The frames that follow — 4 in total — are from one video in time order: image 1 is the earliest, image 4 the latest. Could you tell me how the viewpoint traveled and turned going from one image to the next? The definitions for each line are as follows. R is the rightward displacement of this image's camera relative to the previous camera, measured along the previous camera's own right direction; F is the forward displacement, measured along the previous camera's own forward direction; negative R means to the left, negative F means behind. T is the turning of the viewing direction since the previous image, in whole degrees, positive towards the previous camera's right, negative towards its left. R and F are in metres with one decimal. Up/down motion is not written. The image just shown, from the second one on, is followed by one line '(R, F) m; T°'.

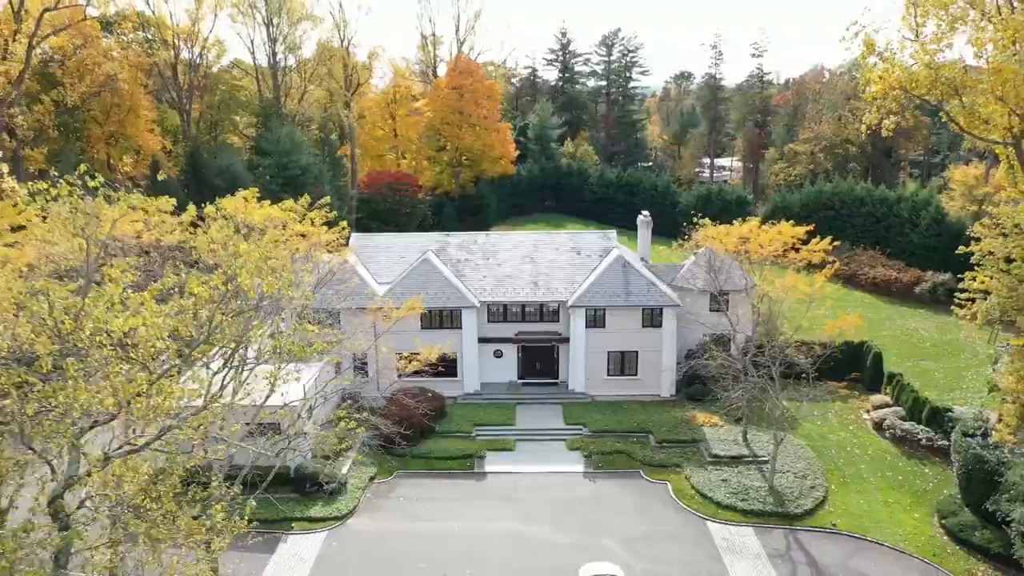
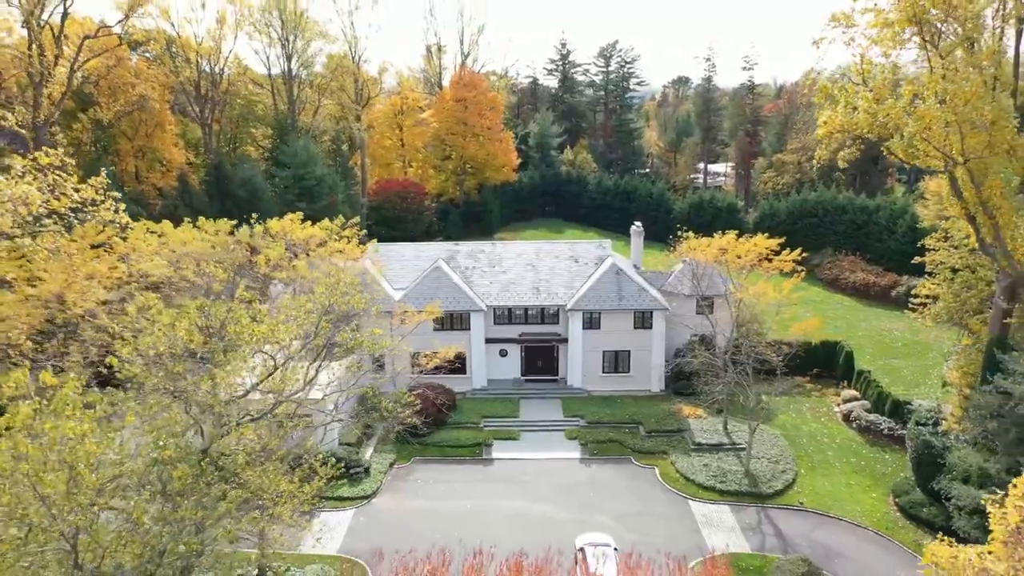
(-0.1, -3.1) m; 0°
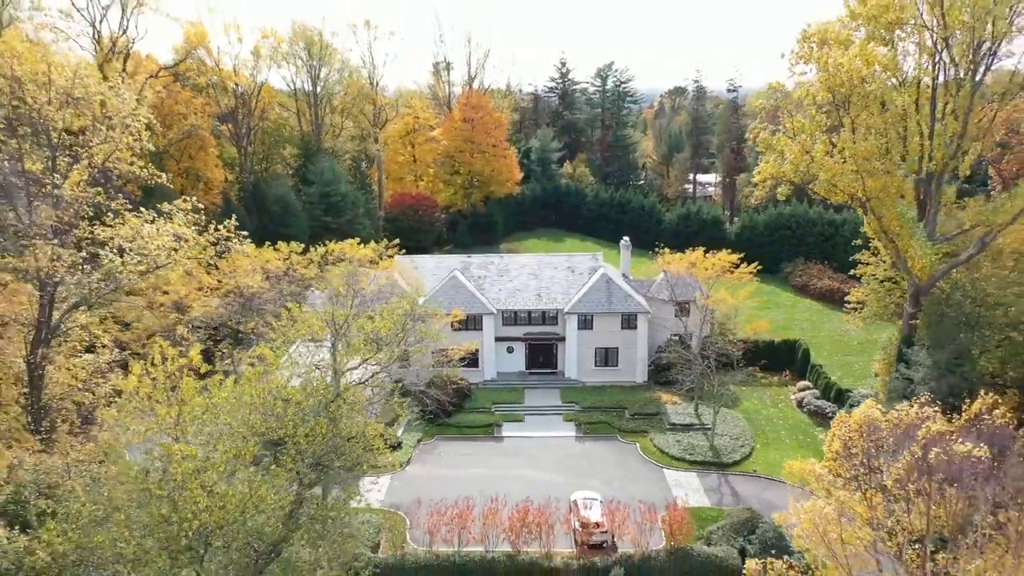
(-0.2, -5.9) m; 0°
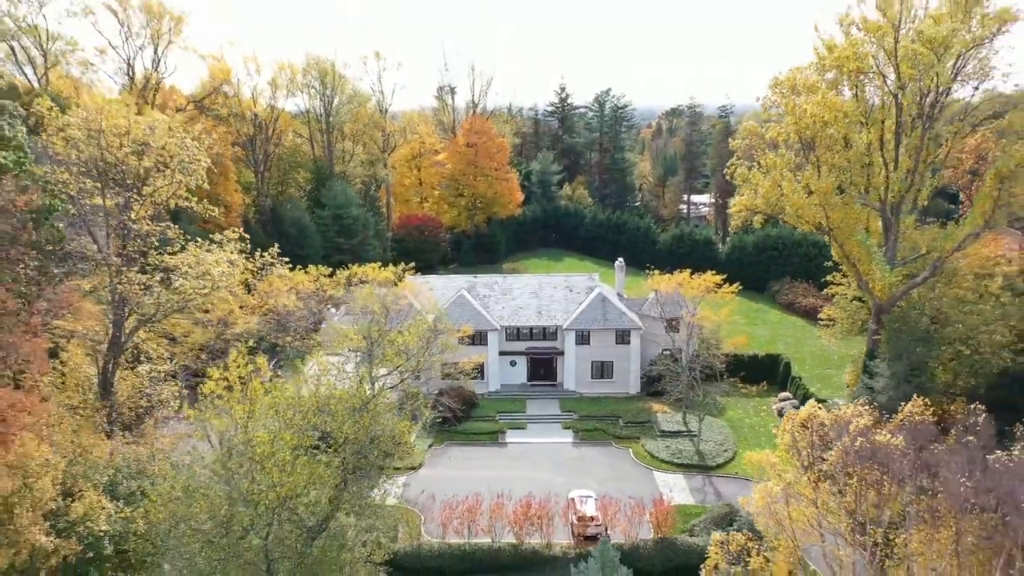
(-0.1, -3.3) m; 0°
